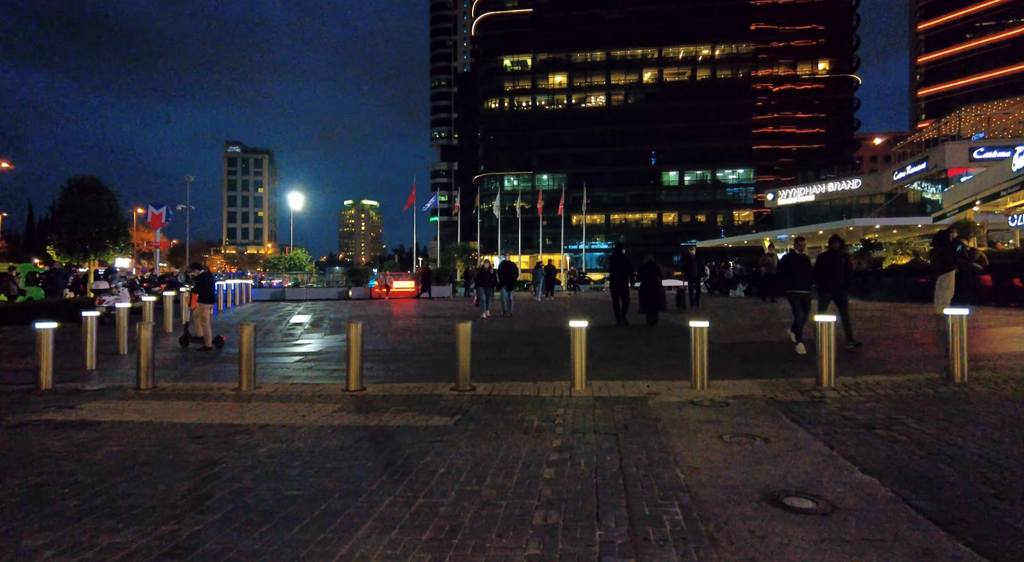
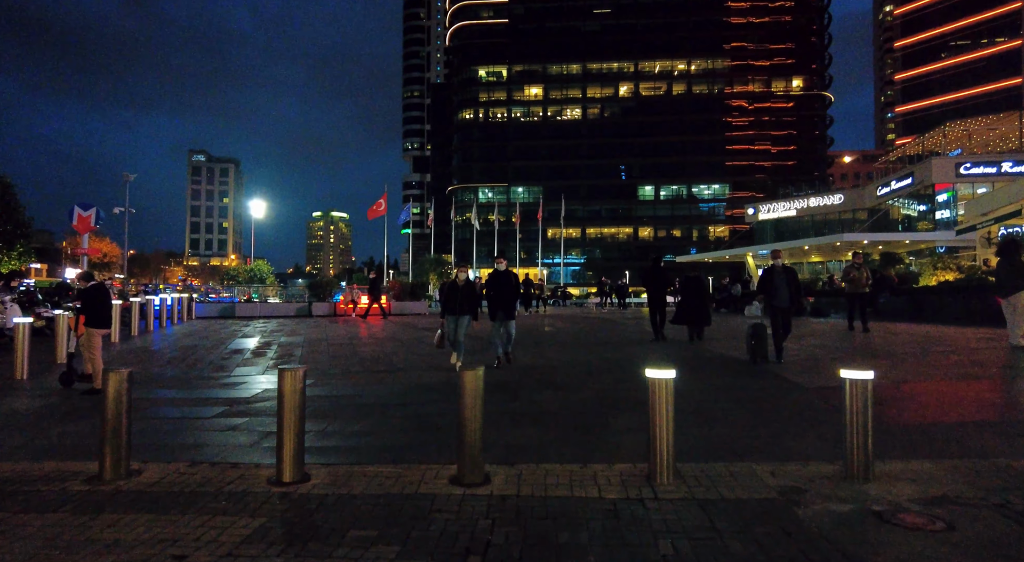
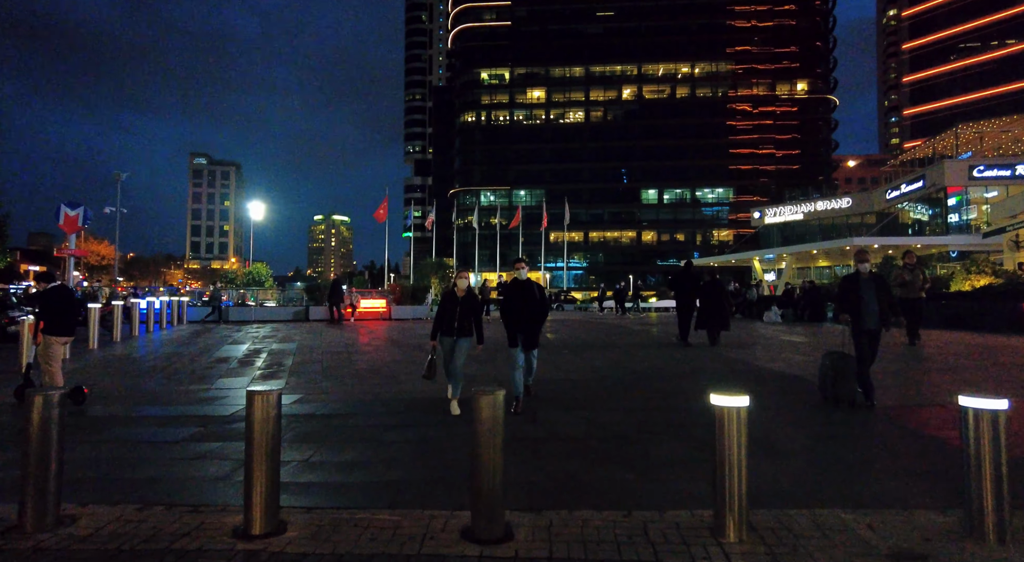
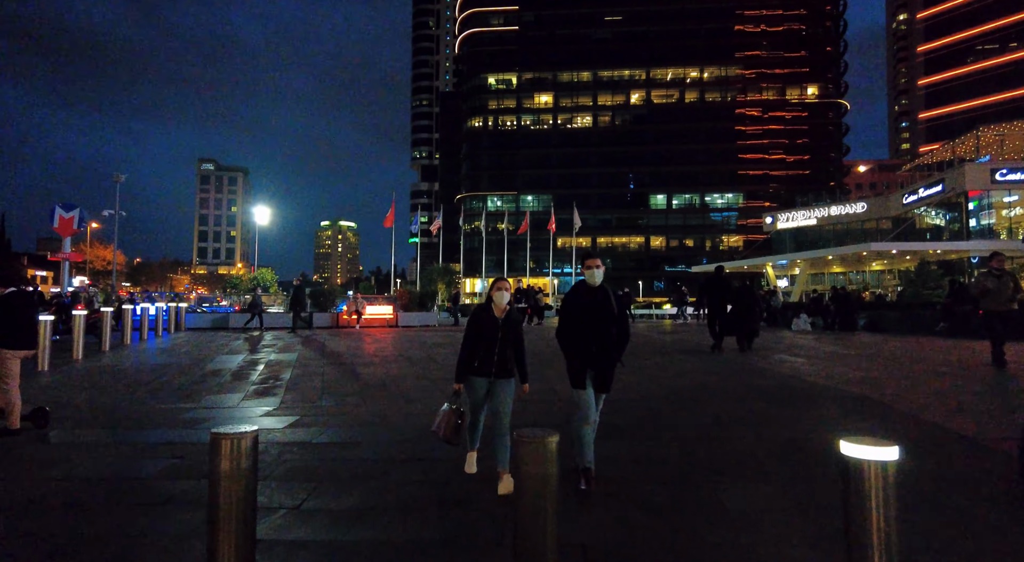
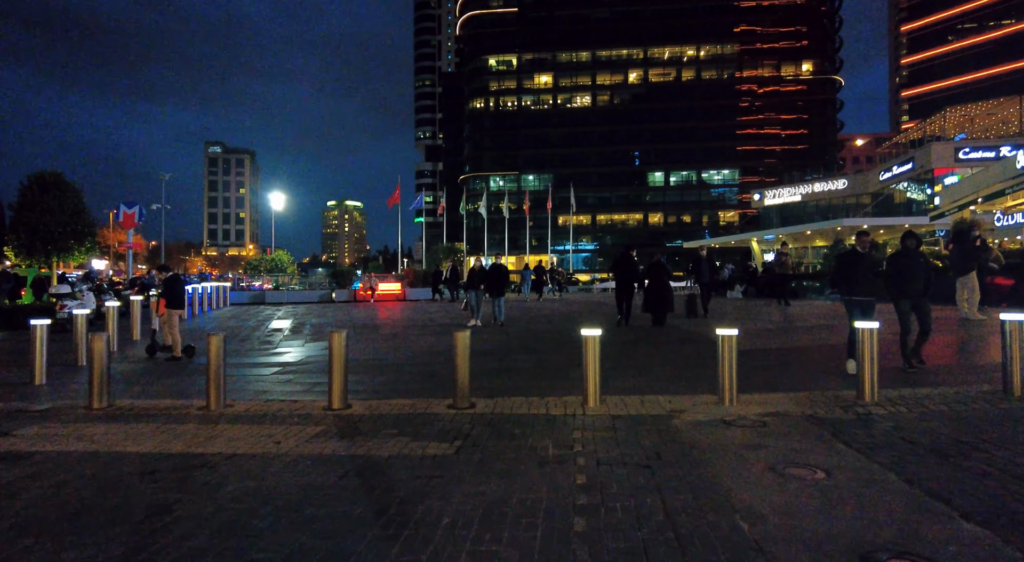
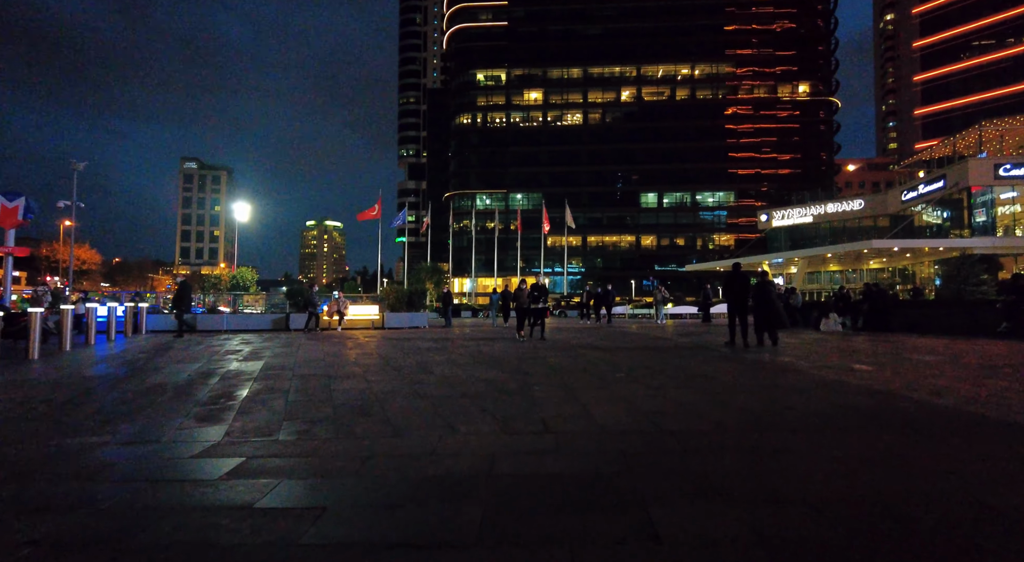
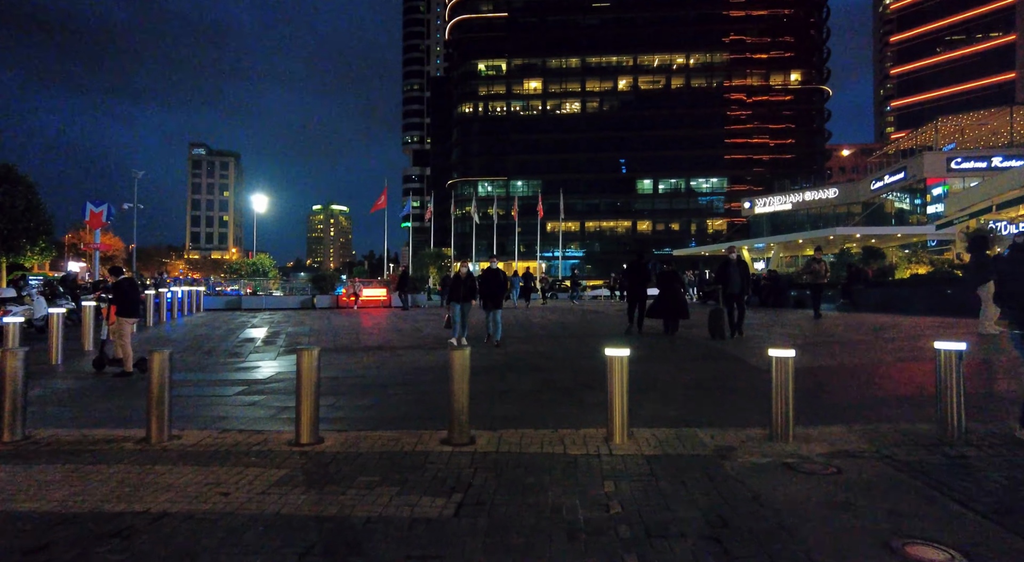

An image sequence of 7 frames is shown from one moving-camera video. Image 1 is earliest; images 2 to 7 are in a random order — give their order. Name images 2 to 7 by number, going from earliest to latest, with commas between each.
5, 7, 2, 3, 4, 6
